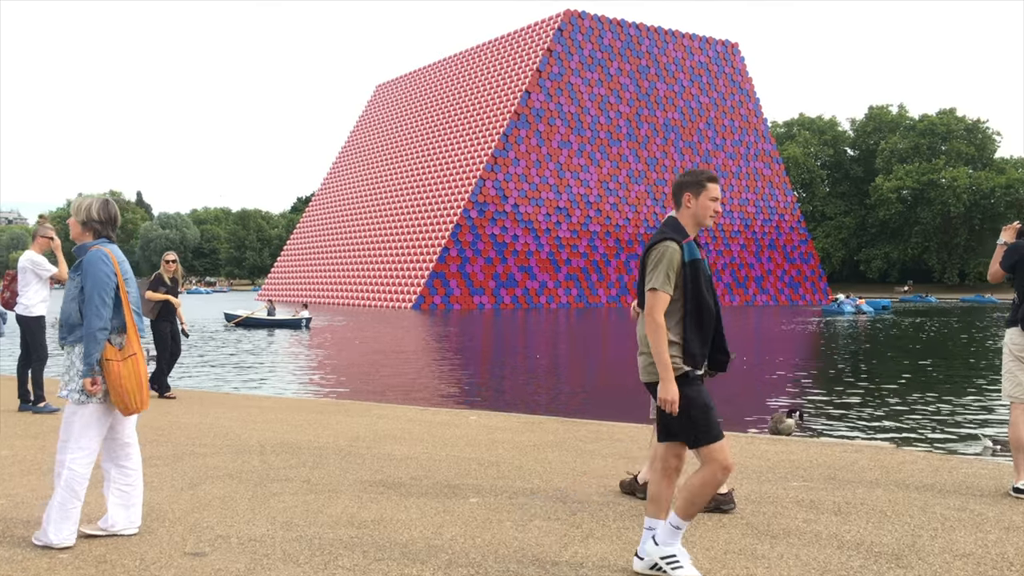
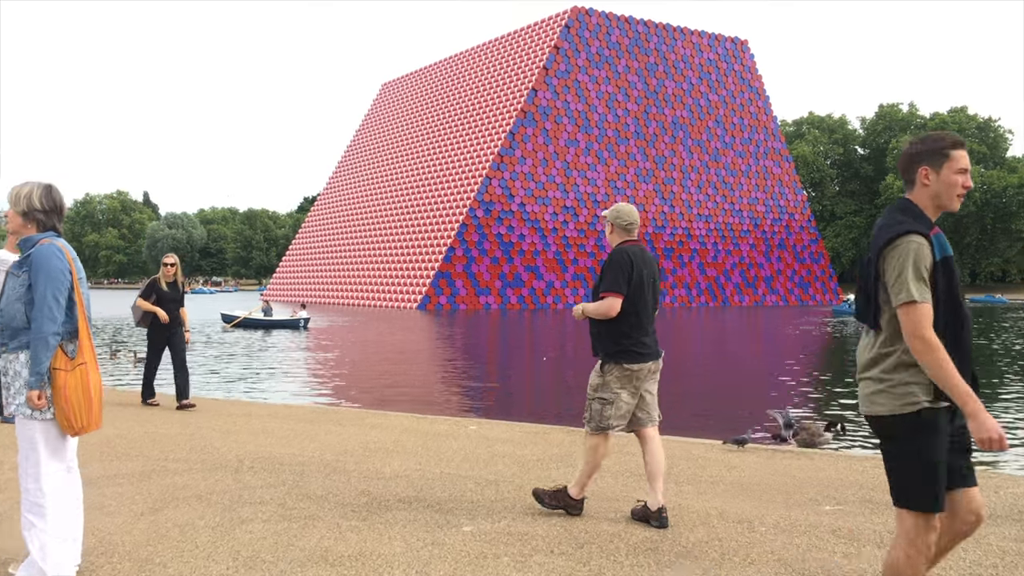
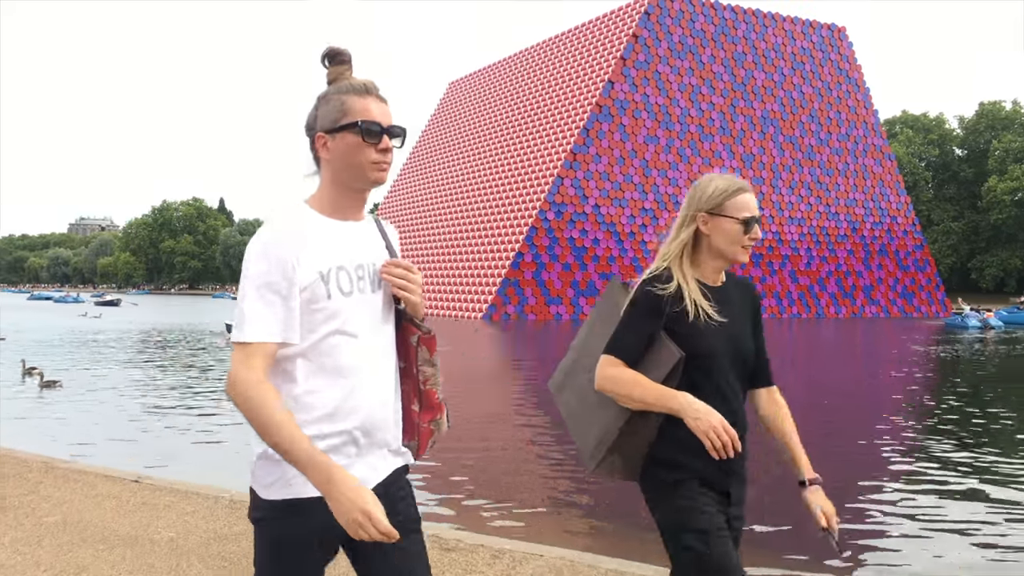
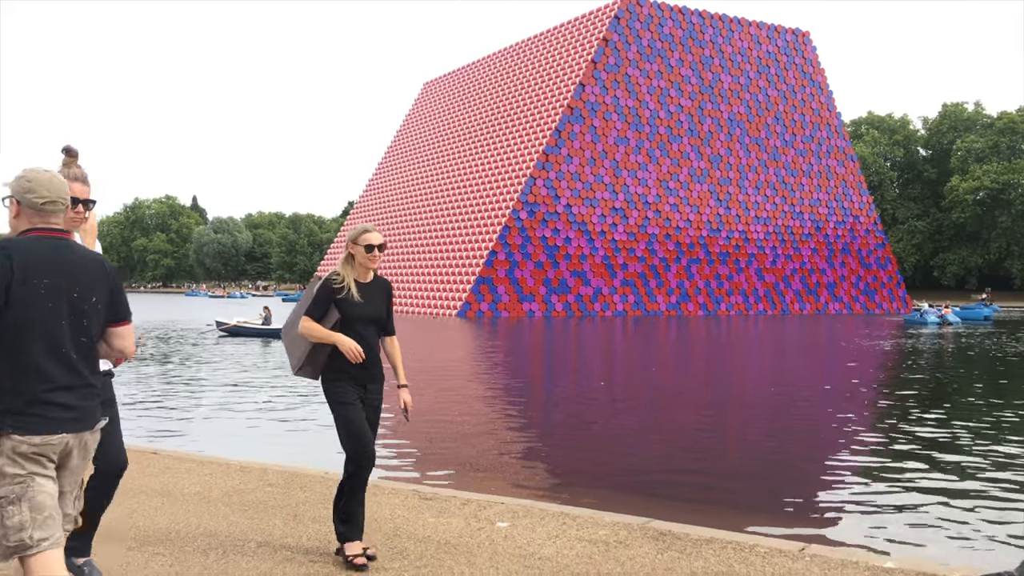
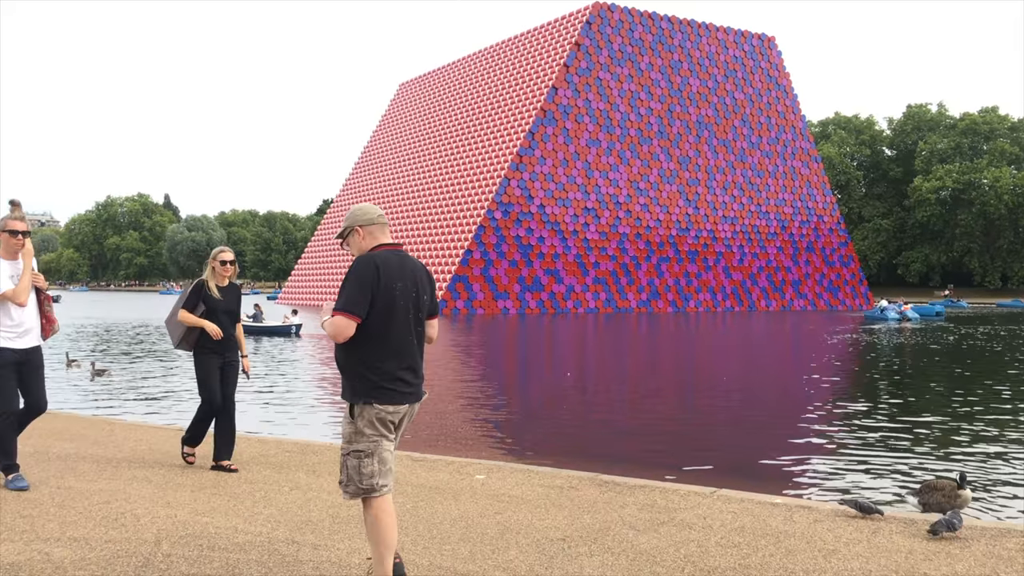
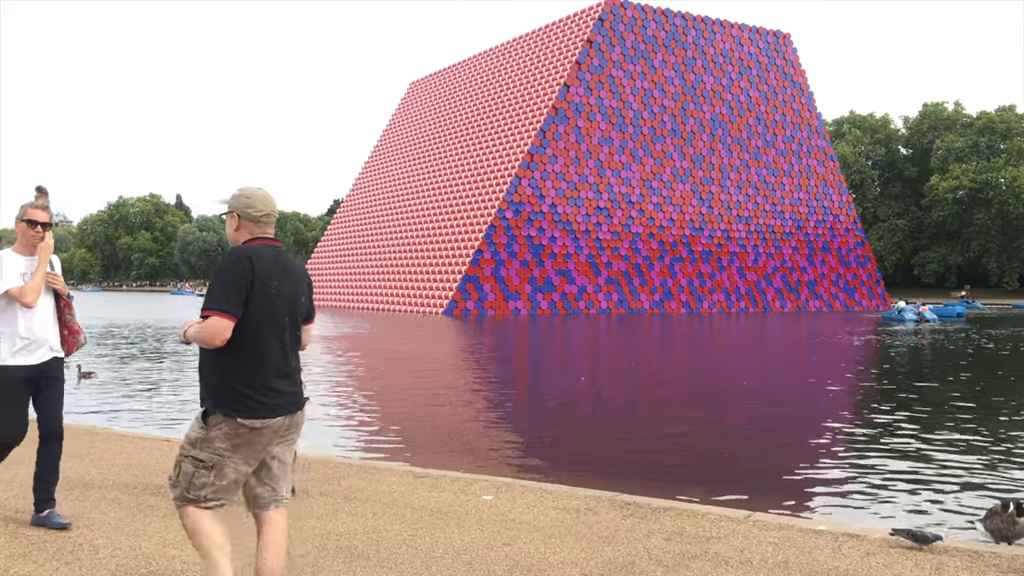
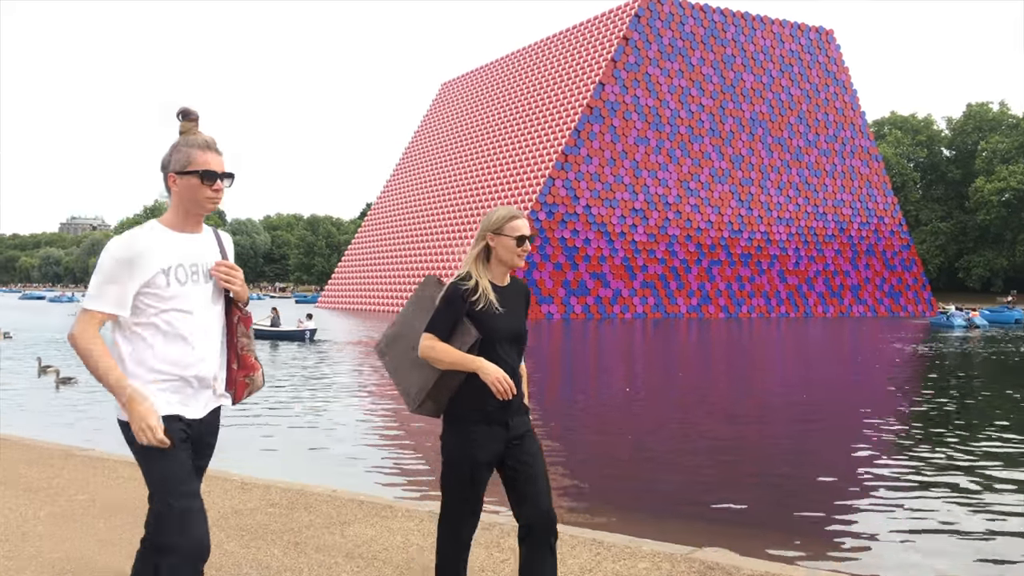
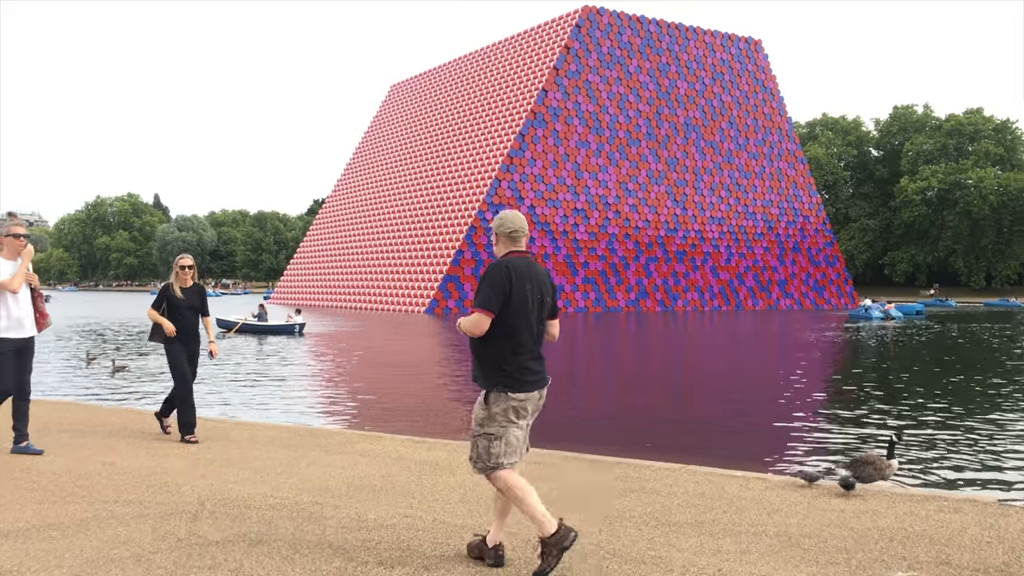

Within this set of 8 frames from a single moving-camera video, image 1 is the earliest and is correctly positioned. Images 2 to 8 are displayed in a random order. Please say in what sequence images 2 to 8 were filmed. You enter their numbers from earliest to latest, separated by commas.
2, 8, 5, 6, 4, 7, 3
